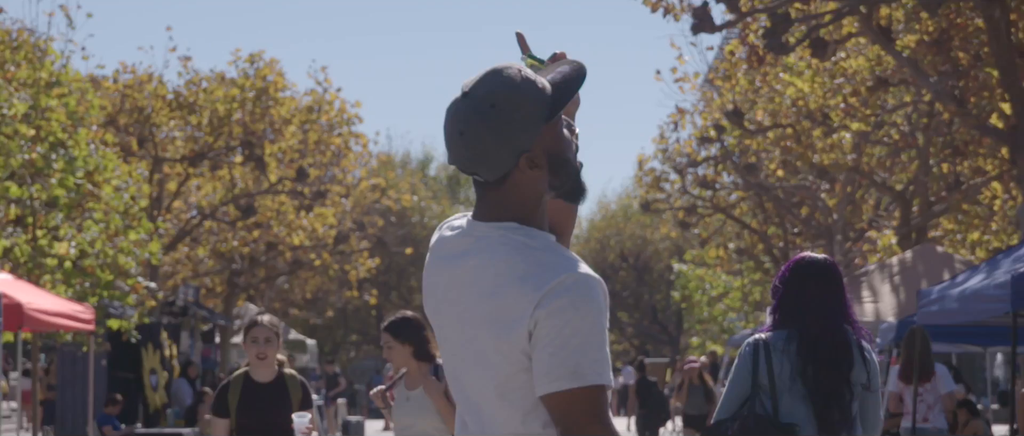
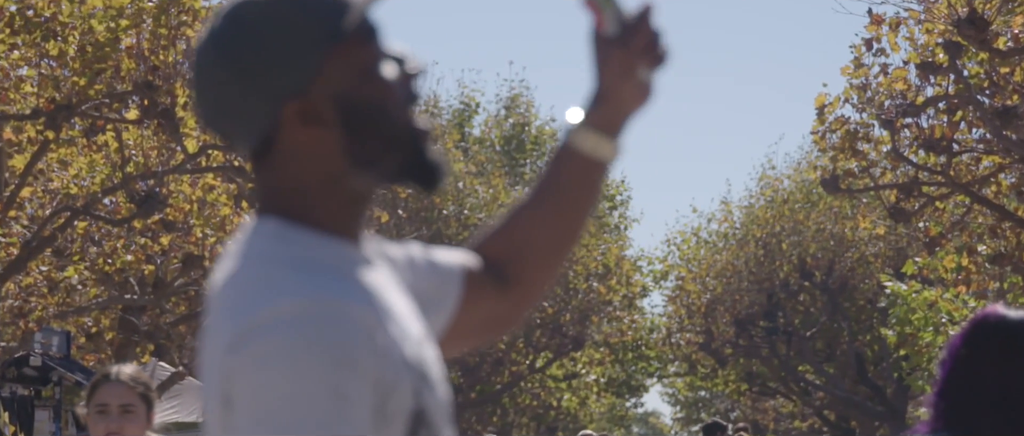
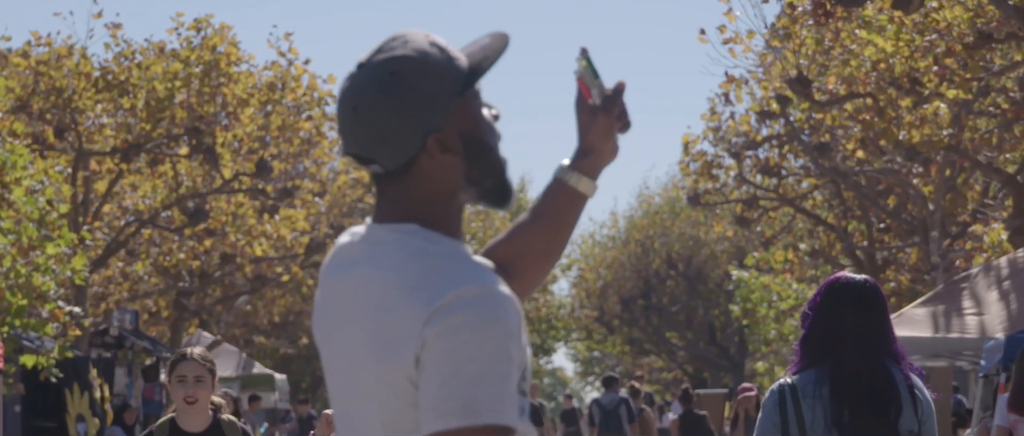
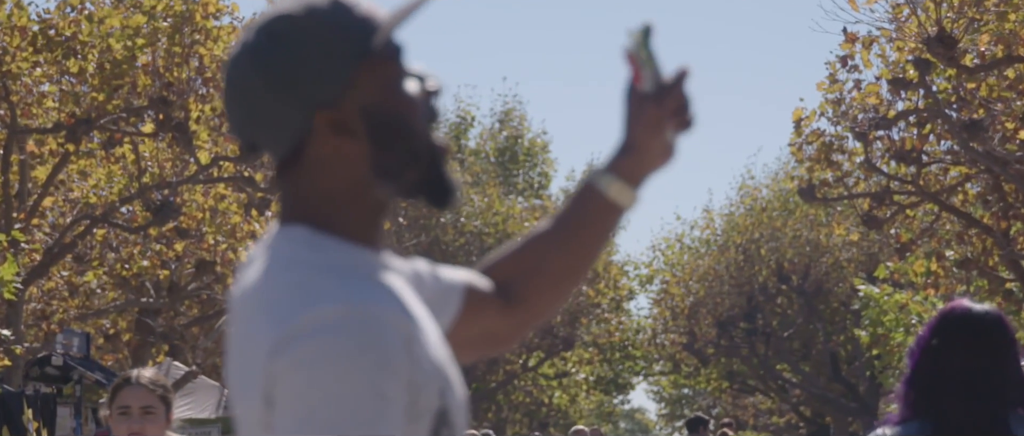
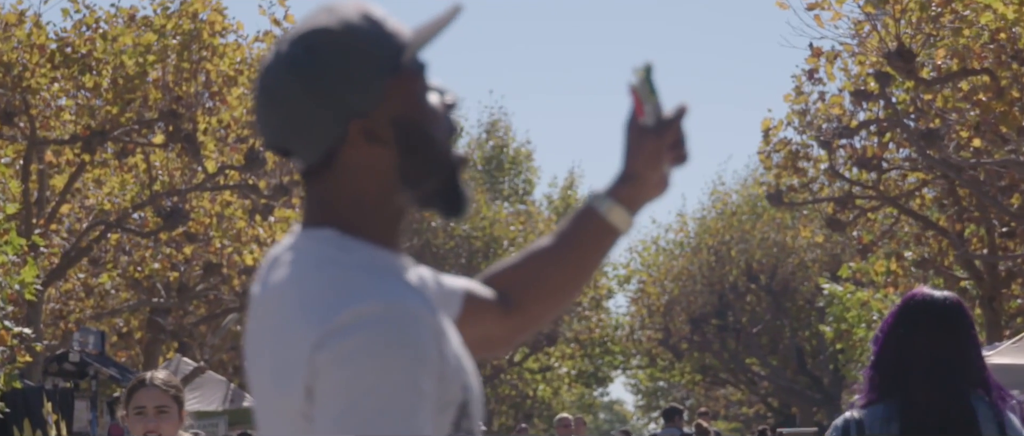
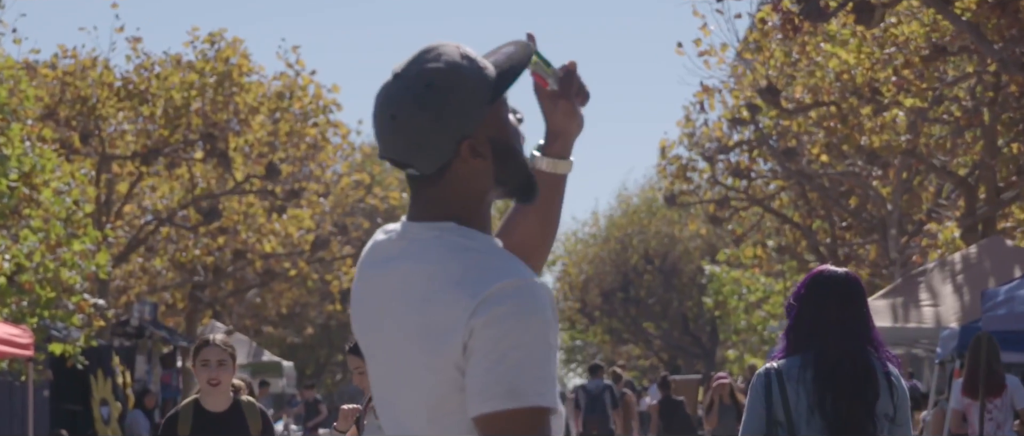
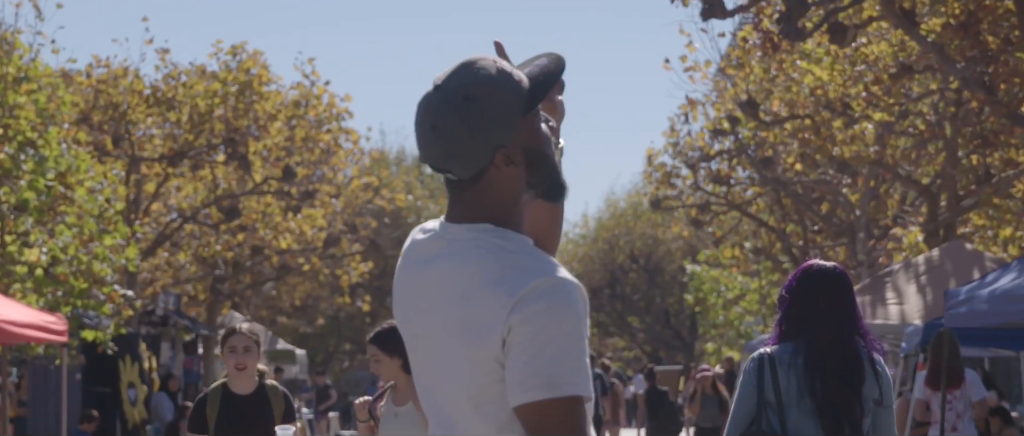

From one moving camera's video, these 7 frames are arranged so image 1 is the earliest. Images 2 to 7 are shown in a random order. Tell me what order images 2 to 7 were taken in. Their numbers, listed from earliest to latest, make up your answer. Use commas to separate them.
7, 6, 3, 5, 4, 2
